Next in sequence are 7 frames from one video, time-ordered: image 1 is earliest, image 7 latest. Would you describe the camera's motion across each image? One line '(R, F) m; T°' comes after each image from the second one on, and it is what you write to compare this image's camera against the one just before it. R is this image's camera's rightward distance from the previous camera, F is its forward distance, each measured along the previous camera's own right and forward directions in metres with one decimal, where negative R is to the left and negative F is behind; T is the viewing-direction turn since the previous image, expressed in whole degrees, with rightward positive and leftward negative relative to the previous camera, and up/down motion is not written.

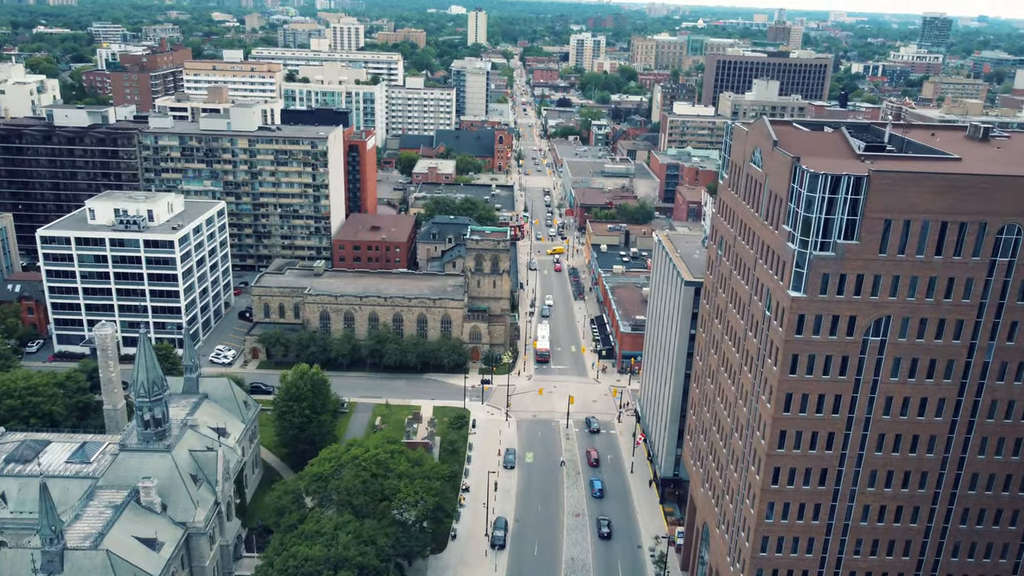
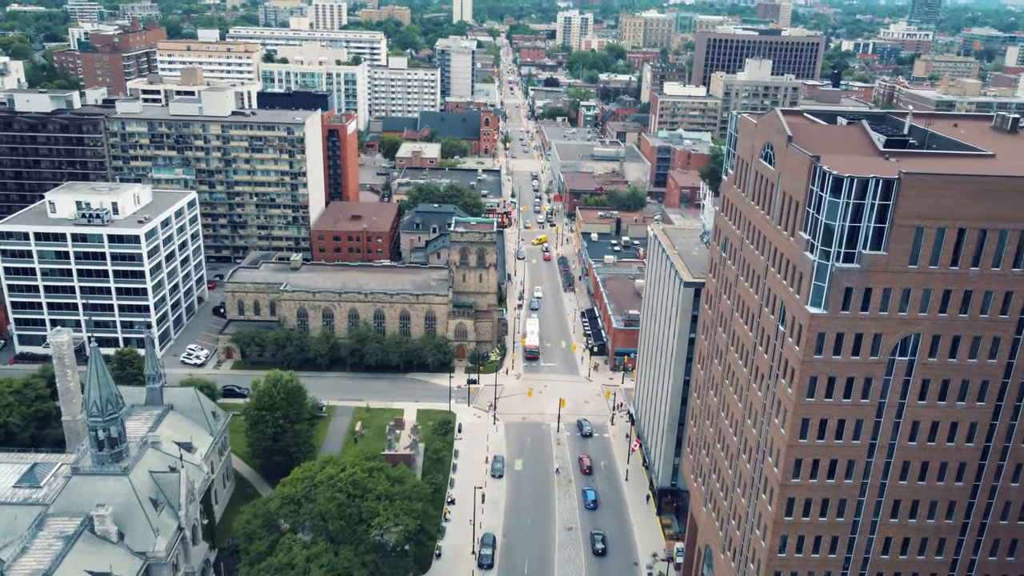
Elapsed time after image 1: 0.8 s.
(+0.1, +6.0) m; +1°
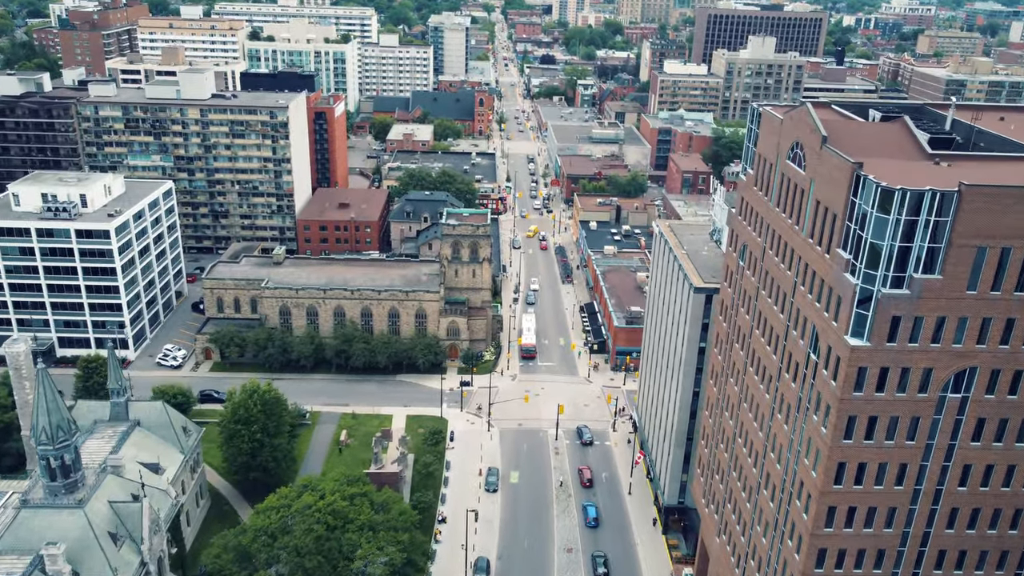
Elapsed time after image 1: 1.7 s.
(+0.1, +6.7) m; 0°
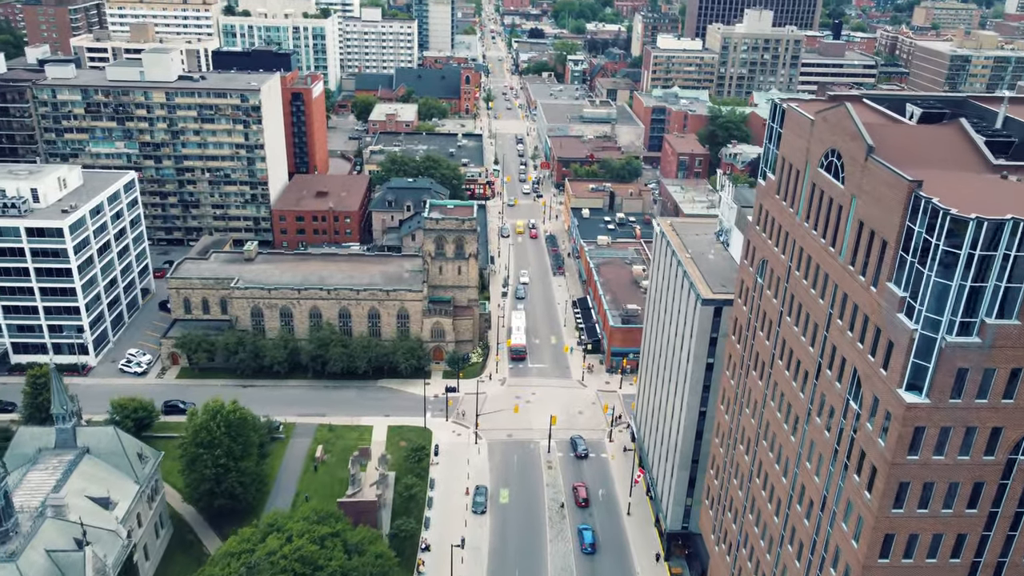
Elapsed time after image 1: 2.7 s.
(+0.2, +7.4) m; +1°
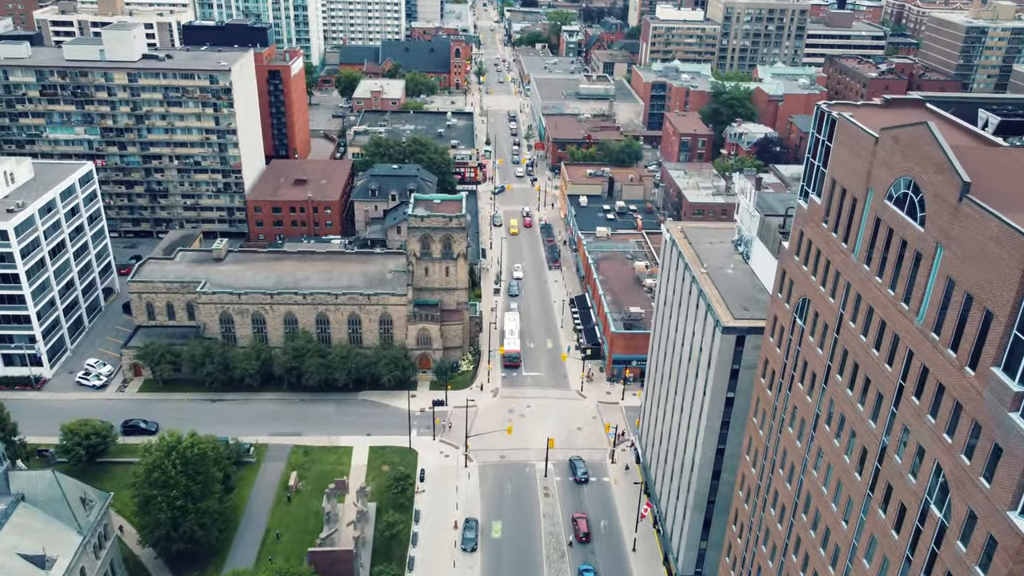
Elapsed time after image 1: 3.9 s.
(+0.1, +8.8) m; 0°
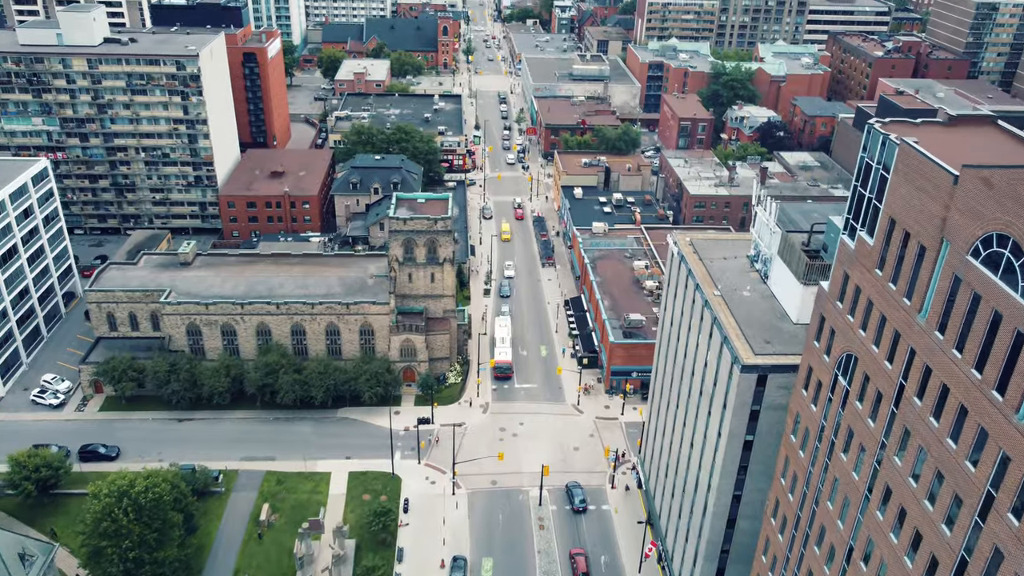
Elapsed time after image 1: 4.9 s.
(+0.1, +7.3) m; +1°
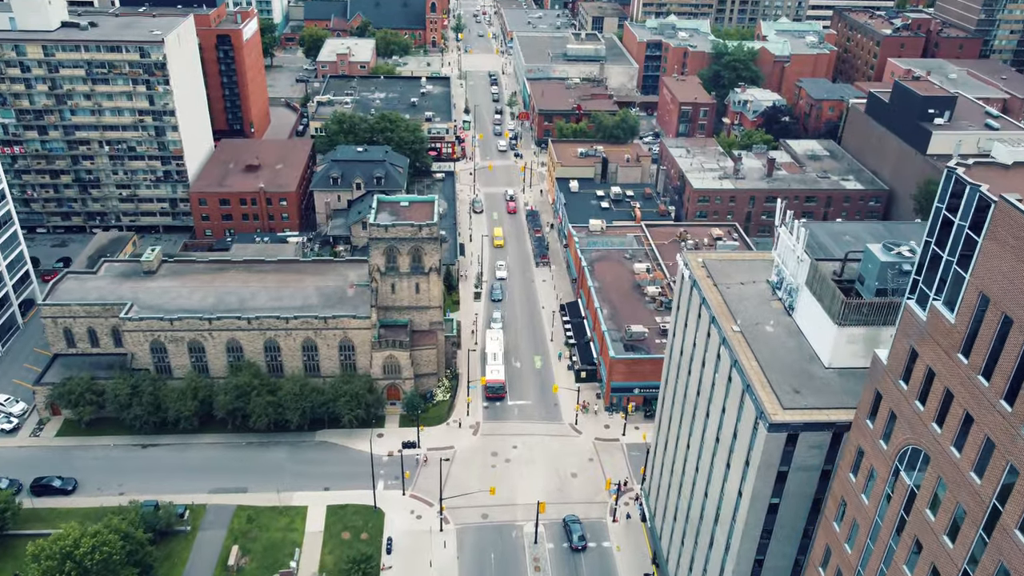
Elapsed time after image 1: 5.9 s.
(+0.1, +7.1) m; 0°
